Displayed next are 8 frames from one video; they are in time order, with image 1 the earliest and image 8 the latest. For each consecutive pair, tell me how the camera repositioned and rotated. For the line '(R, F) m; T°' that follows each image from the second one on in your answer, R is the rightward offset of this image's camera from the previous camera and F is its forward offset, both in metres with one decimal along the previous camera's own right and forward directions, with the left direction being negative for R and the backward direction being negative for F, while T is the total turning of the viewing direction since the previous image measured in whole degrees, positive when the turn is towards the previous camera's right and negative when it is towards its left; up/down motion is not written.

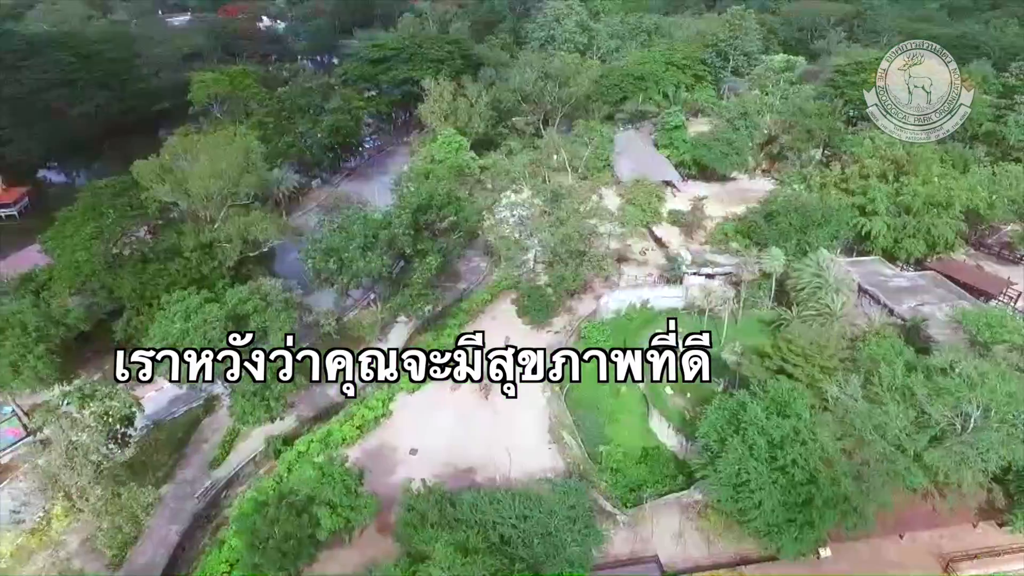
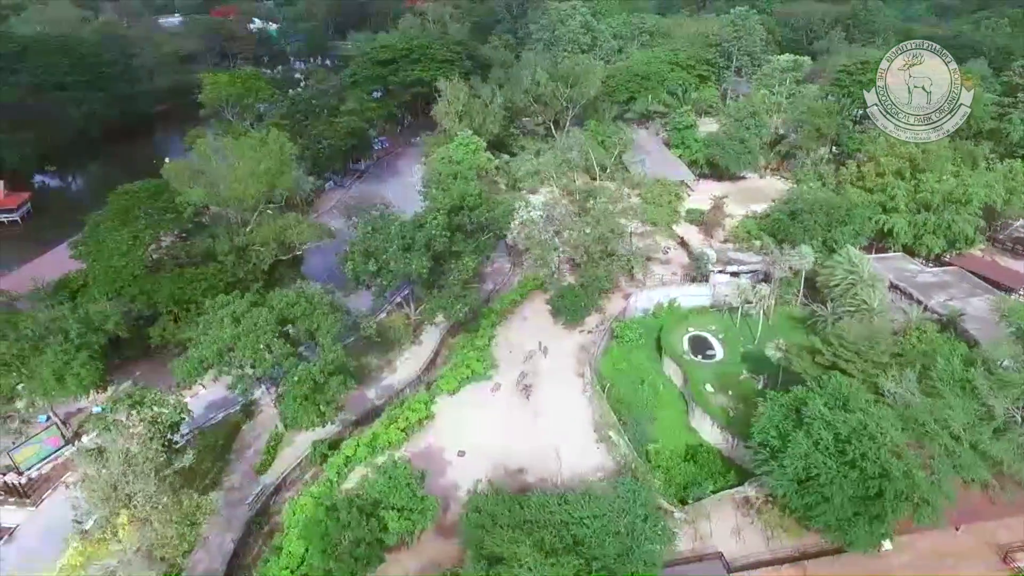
(-2.4, +0.1) m; +1°
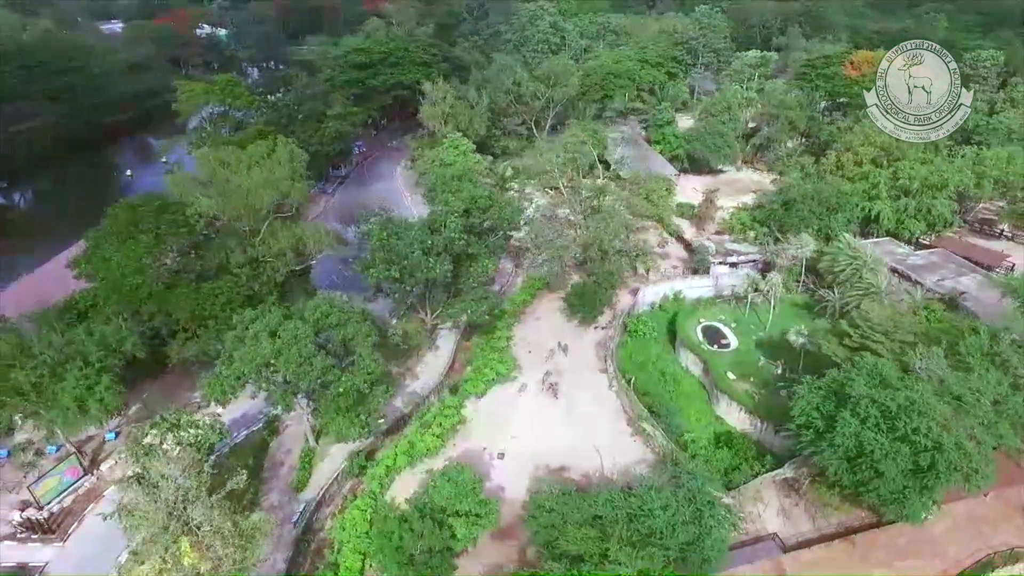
(-3.1, +0.1) m; +4°
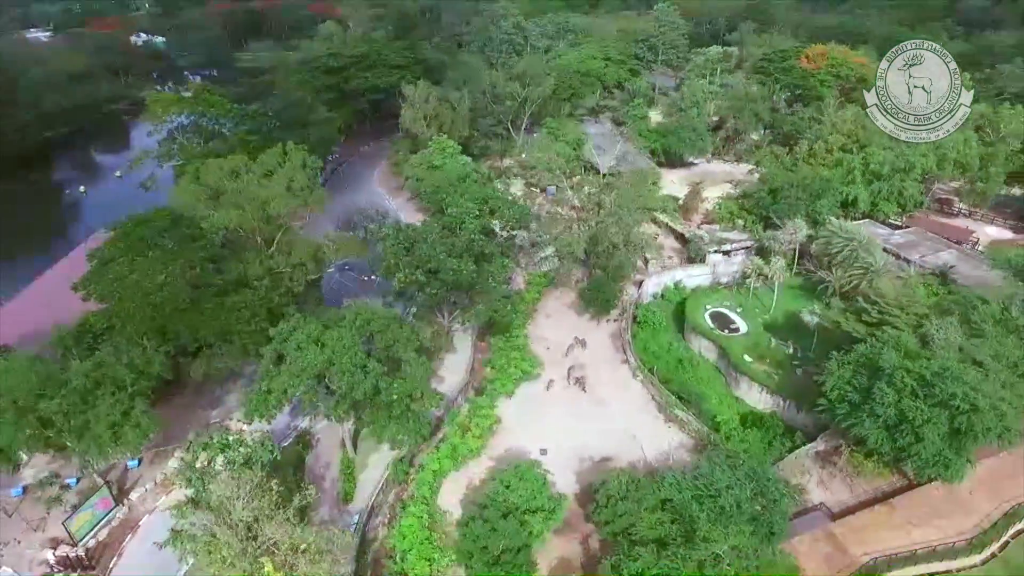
(-3.5, 0.0) m; +5°
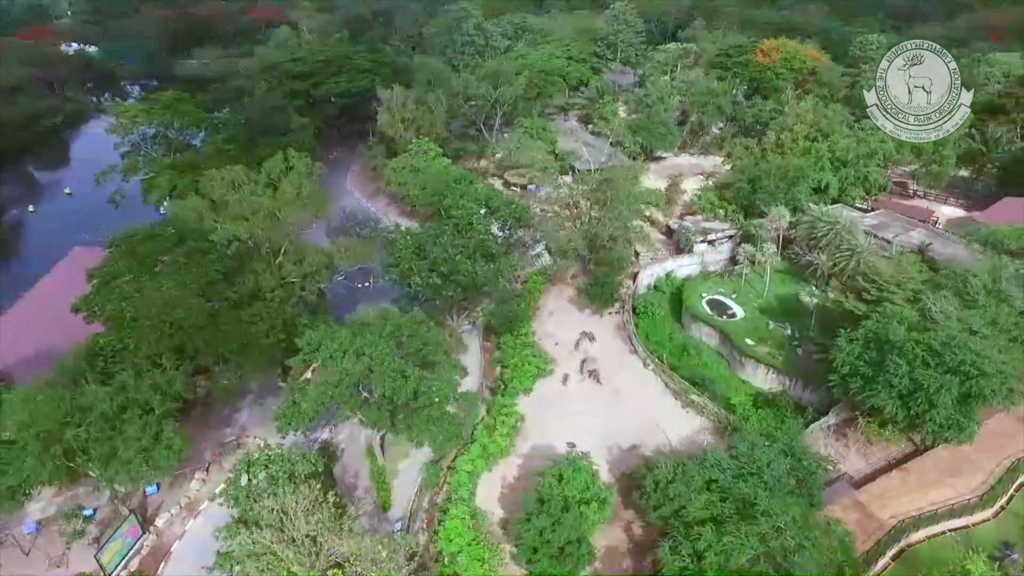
(-2.9, -0.1) m; +5°
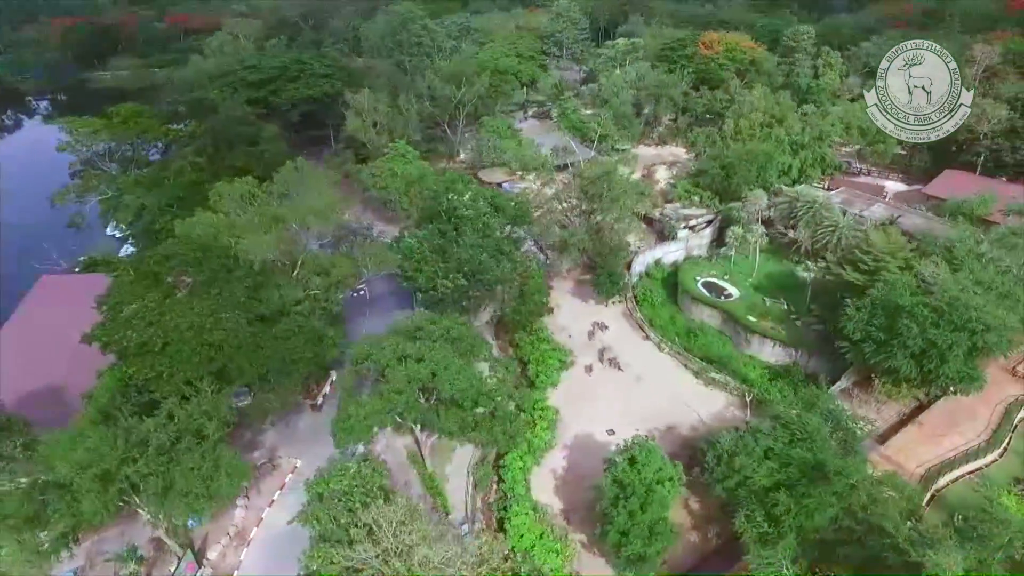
(-4.2, 0.0) m; +7°
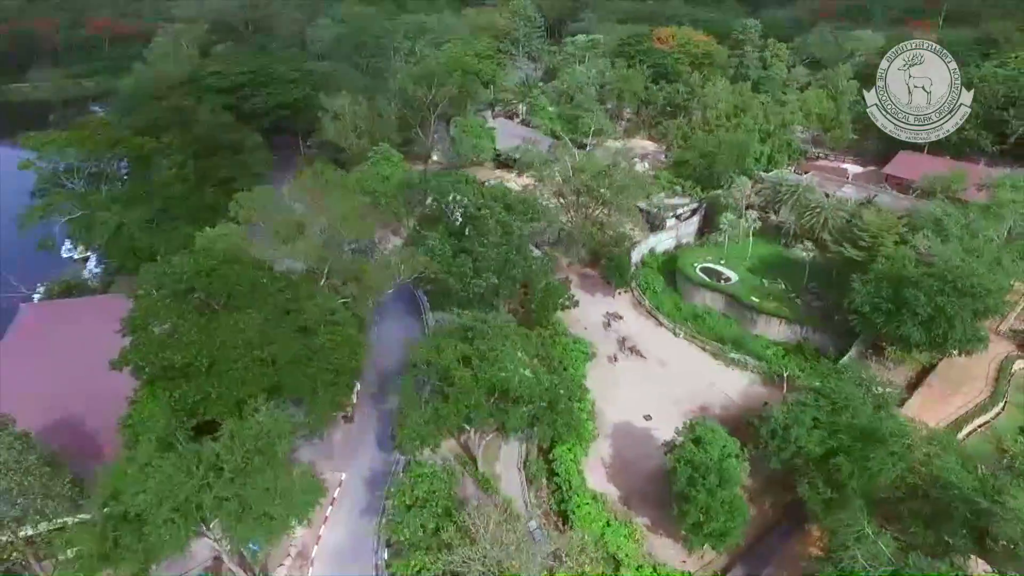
(-4.0, 0.0) m; +6°
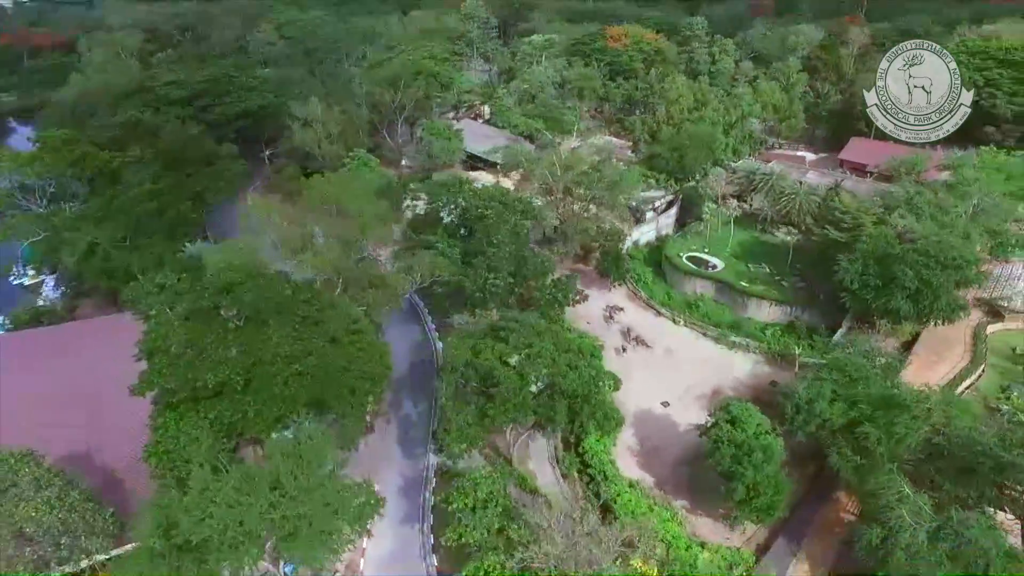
(-3.2, 0.0) m; +5°
